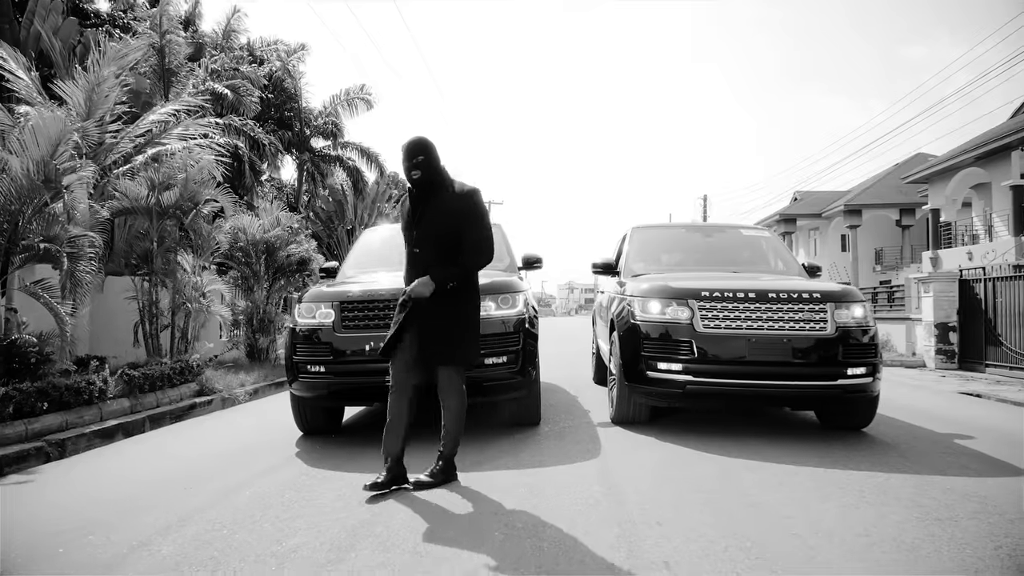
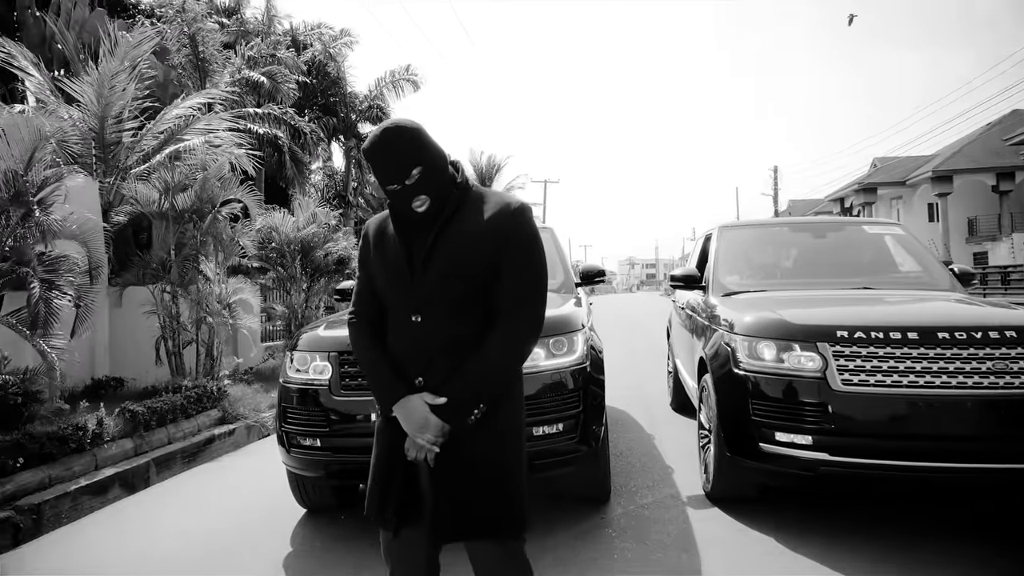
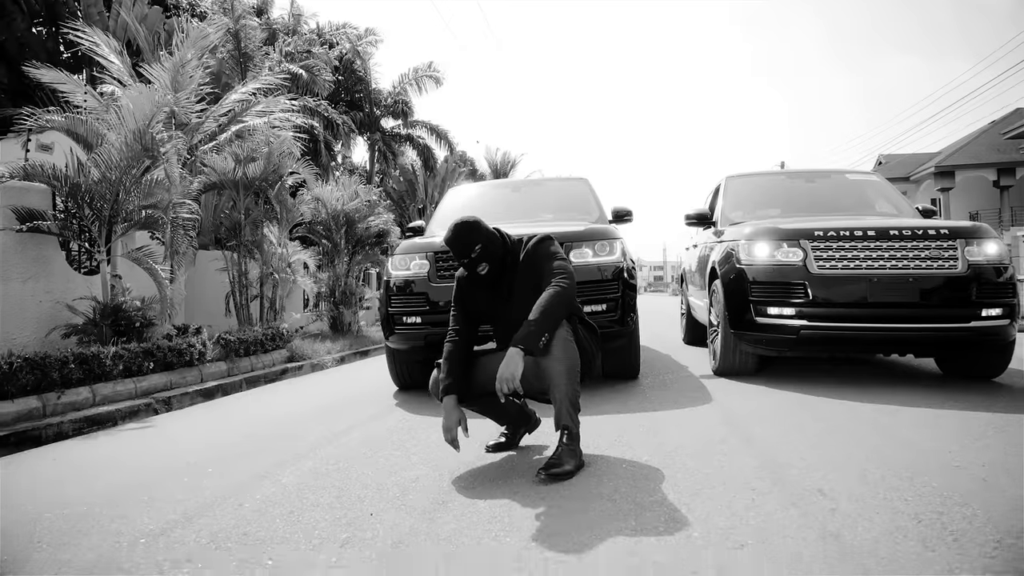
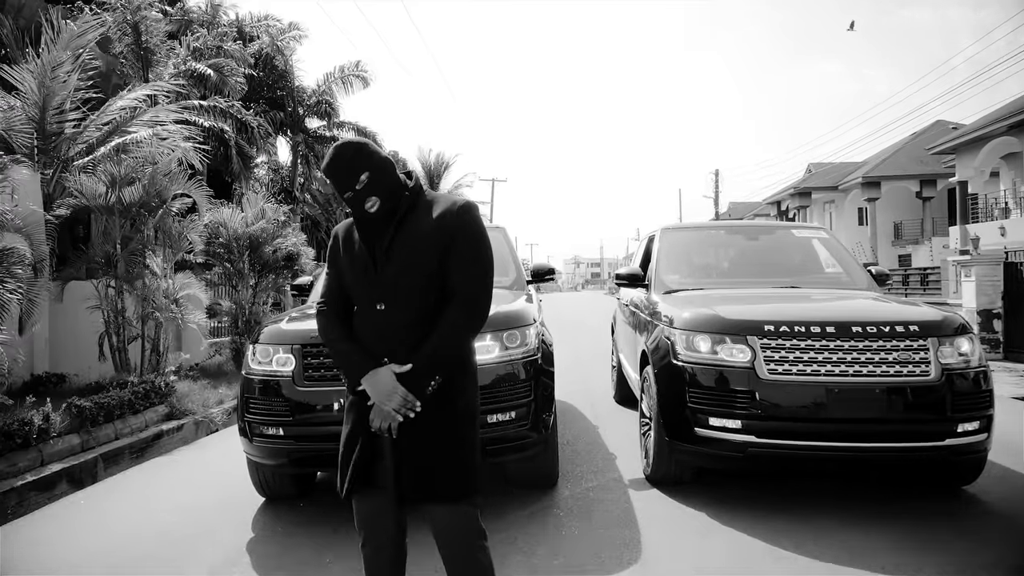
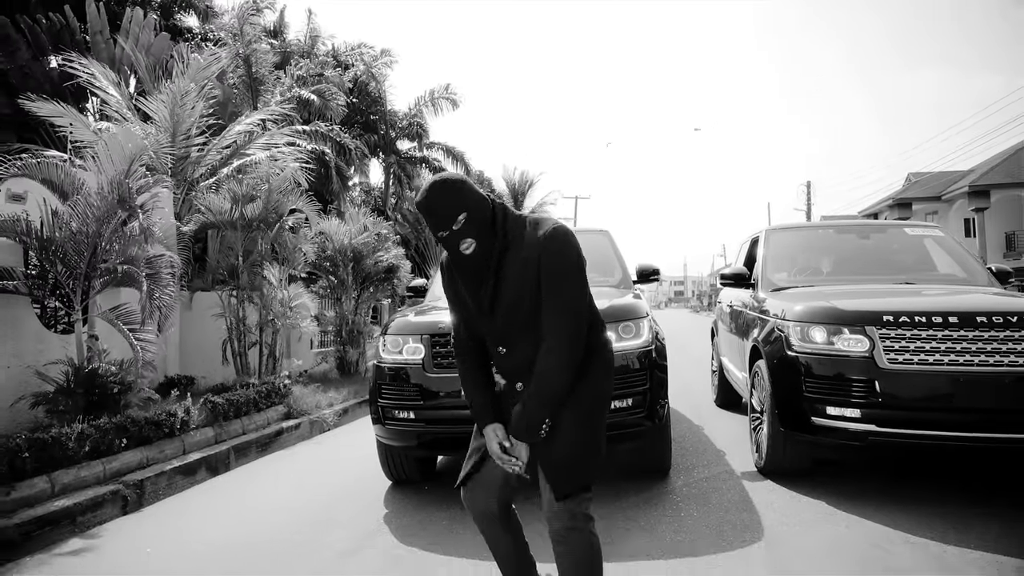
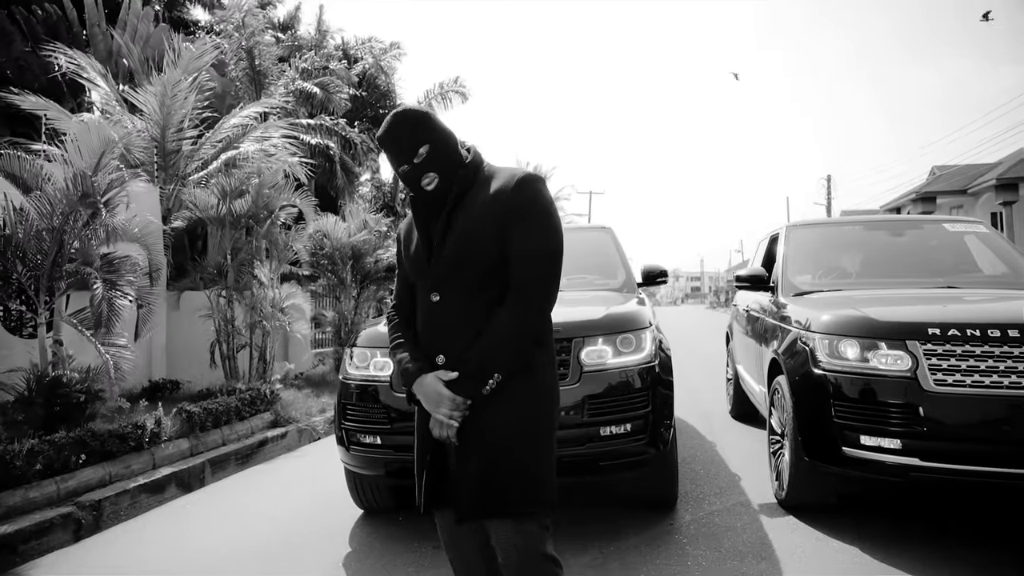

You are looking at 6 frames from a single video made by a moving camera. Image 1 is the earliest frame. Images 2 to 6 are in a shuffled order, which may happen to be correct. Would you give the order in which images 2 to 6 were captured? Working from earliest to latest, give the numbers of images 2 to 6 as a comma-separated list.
4, 2, 6, 5, 3
